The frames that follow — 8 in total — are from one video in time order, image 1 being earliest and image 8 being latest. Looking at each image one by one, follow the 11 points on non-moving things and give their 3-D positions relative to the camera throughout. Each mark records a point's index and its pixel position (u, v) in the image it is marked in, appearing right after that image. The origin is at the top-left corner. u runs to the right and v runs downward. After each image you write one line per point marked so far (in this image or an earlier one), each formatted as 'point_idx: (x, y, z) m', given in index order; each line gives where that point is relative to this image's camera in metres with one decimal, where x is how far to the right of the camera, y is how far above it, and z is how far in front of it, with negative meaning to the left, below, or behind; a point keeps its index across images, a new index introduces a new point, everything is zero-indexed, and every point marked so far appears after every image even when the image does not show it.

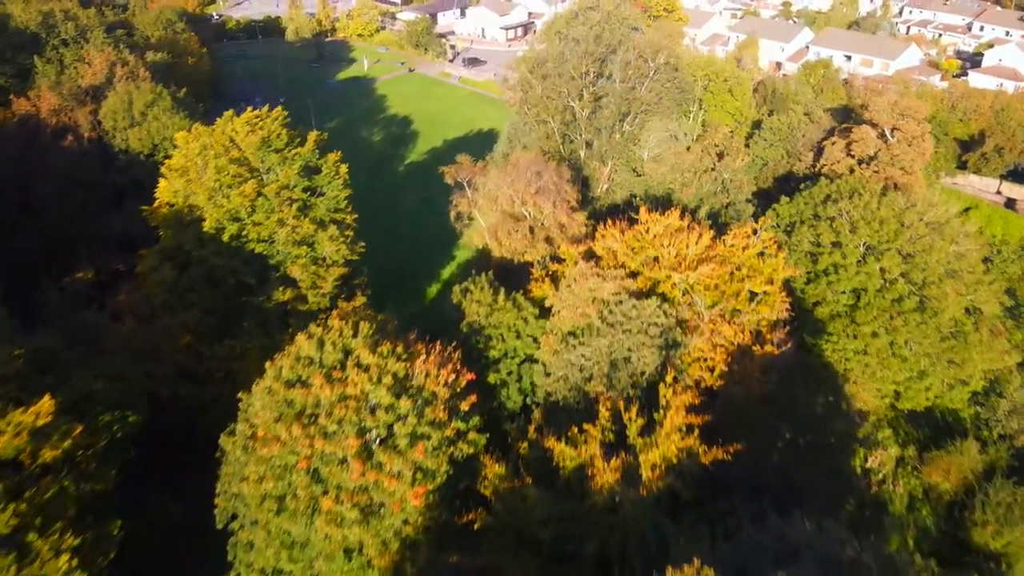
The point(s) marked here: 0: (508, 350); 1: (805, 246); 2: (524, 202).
0: (-0.1, -1.3, +14.9) m
1: (+7.5, +1.1, +18.9) m
2: (+0.3, +2.3, +19.5) m
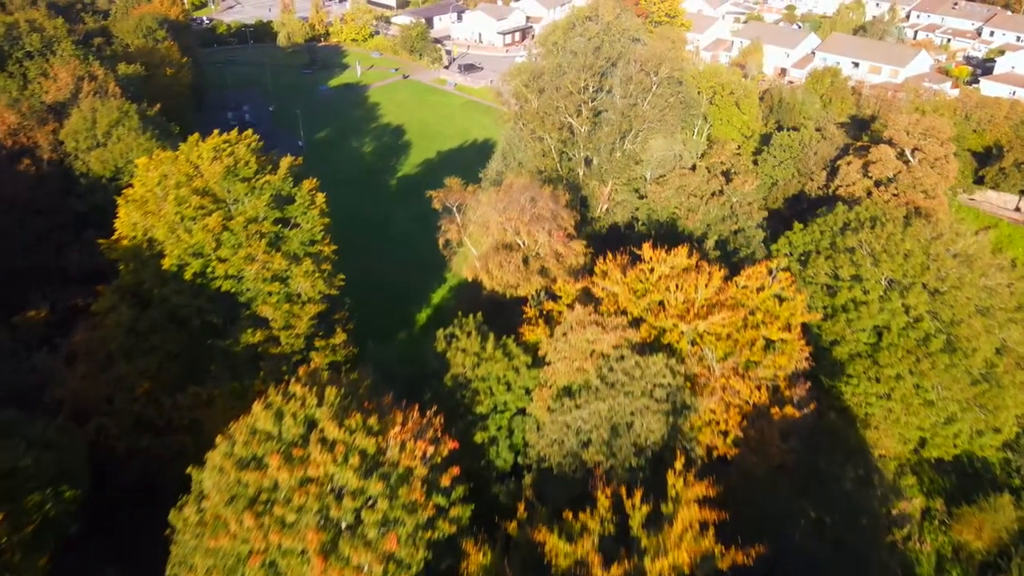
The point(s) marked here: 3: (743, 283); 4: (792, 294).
0: (-0.3, -2.1, +13.4) m
1: (+7.3, +0.2, +17.4) m
2: (+0.1, +1.4, +18.1) m
3: (+4.4, +0.1, +14.0) m
4: (+5.4, -0.2, +14.2) m
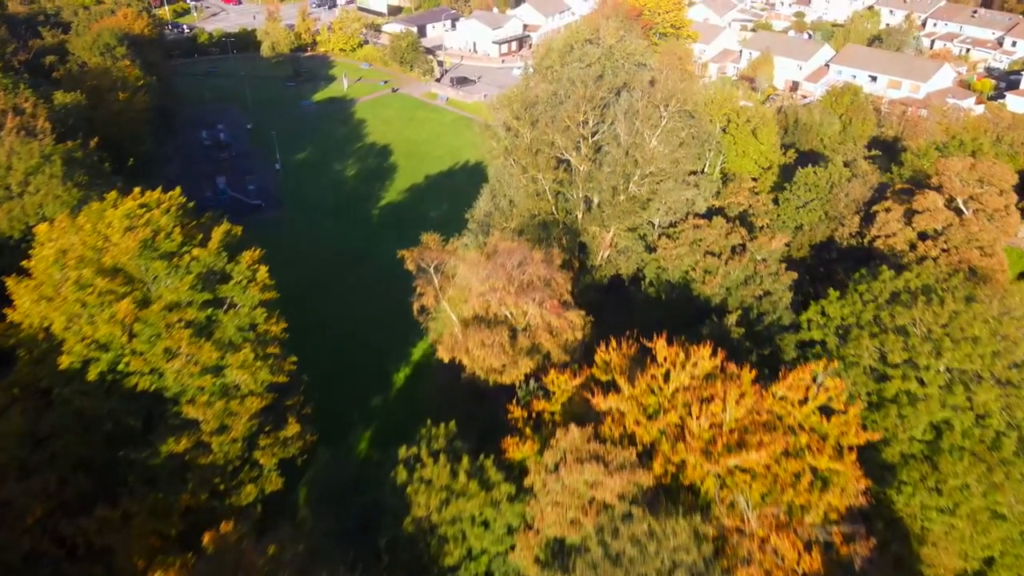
0: (-0.6, -3.8, +10.6) m
1: (+7.0, -1.5, +14.6) m
2: (-0.2, -0.3, +15.2) m
3: (+4.1, -1.6, +11.1) m
4: (+5.1, -1.9, +11.3) m
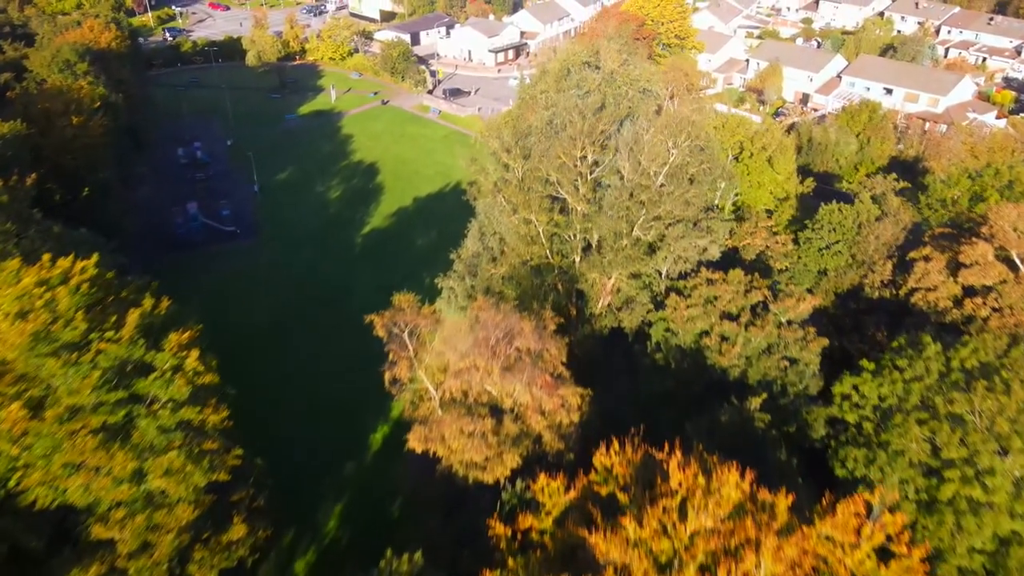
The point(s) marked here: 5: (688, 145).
0: (-0.9, -5.2, +8.3) m
1: (+6.8, -2.8, +12.3) m
2: (-0.5, -1.6, +12.9) m
3: (+3.8, -2.9, +8.9) m
4: (+4.8, -3.2, +9.0) m
5: (+4.4, +3.5, +18.2) m
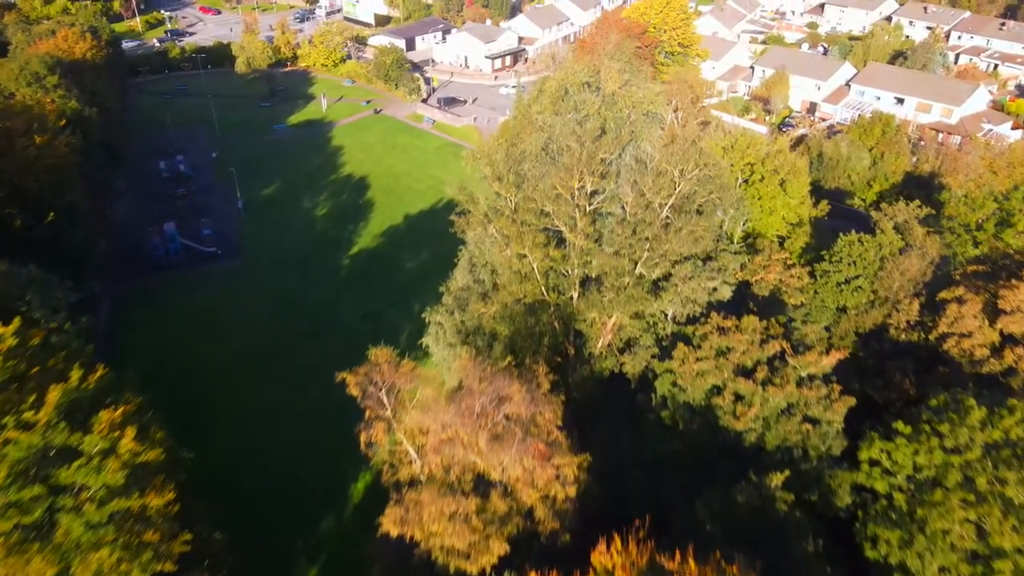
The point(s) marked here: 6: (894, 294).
0: (-1.1, -6.1, +6.8) m
1: (+6.6, -3.7, +10.8) m
2: (-0.7, -2.6, +11.4) m
3: (+3.6, -3.9, +7.3) m
4: (+4.6, -4.1, +7.5) m
5: (+4.2, +2.6, +16.7) m
6: (+8.8, -0.1, +16.9) m
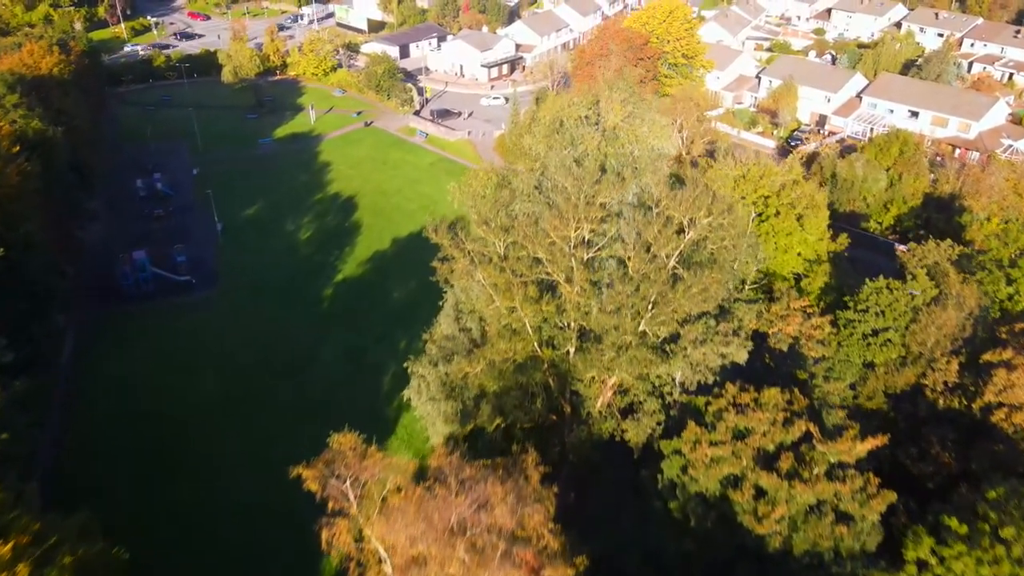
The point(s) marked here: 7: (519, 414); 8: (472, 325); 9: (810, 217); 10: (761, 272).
0: (-1.3, -7.2, +4.9) m
1: (+6.3, -4.9, +8.9) m
2: (-0.9, -3.7, +9.6) m
3: (+3.4, -5.0, +5.5) m
4: (+4.4, -5.3, +5.7) m
5: (+4.0, +1.5, +14.9) m
6: (+8.6, -1.3, +15.1) m
7: (+0.2, -2.5, +15.0) m
8: (-1.1, -0.9, +15.6) m
9: (+7.6, +1.9, +18.8) m
10: (+6.4, +0.4, +19.0) m
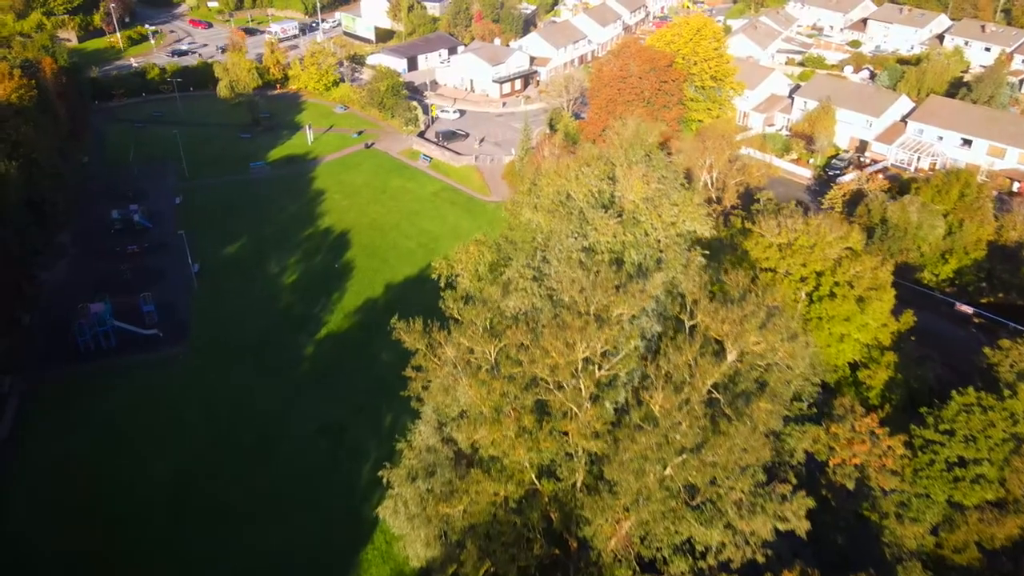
0: (-1.7, -9.2, +1.8) m
1: (+6.0, -6.9, +5.7) m
2: (-1.2, -5.7, +6.5) m
3: (+3.0, -7.0, +2.3) m
4: (+4.0, -7.3, +2.4) m
5: (+3.8, -0.5, +11.7) m
6: (+8.4, -3.3, +11.8) m
7: (0.0, -4.4, +11.9) m
8: (-1.3, -2.9, +12.4) m
9: (+7.6, -0.2, +15.5) m
10: (+6.4, -1.6, +15.7) m
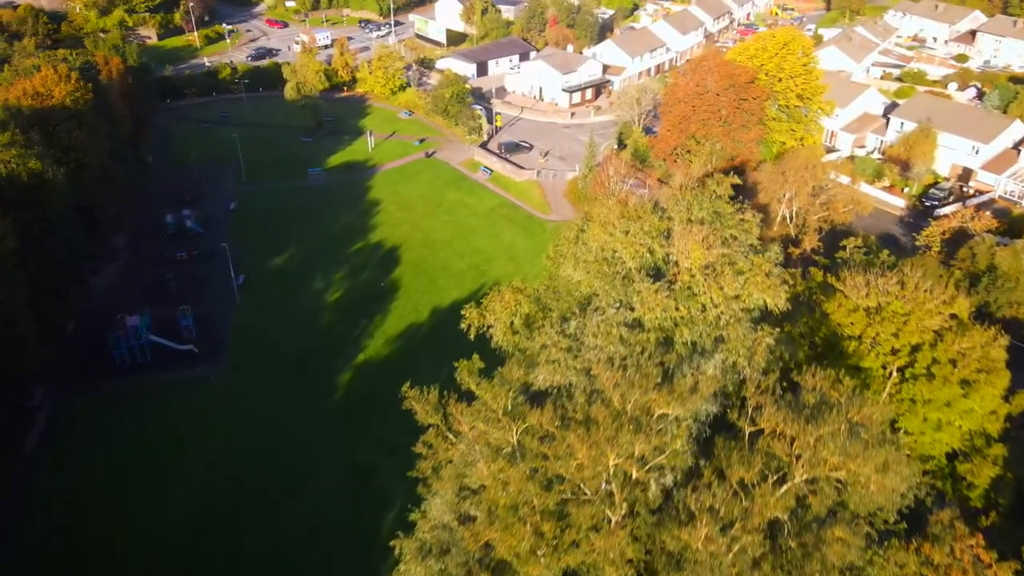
0: (-2.8, -10.1, +0.3) m
1: (+5.4, -8.2, +3.3) m
2: (-1.6, -6.6, +4.8) m
3: (+2.1, -8.2, +0.3) m
4: (+3.1, -8.5, +0.3) m
5: (+4.2, -1.8, +9.5) m
6: (+8.6, -4.8, +9.2) m
7: (+0.1, -5.4, +10.1) m
8: (-1.0, -3.8, +10.7) m
9: (+8.2, -1.6, +12.9) m
10: (+7.0, -3.0, +13.3) m
